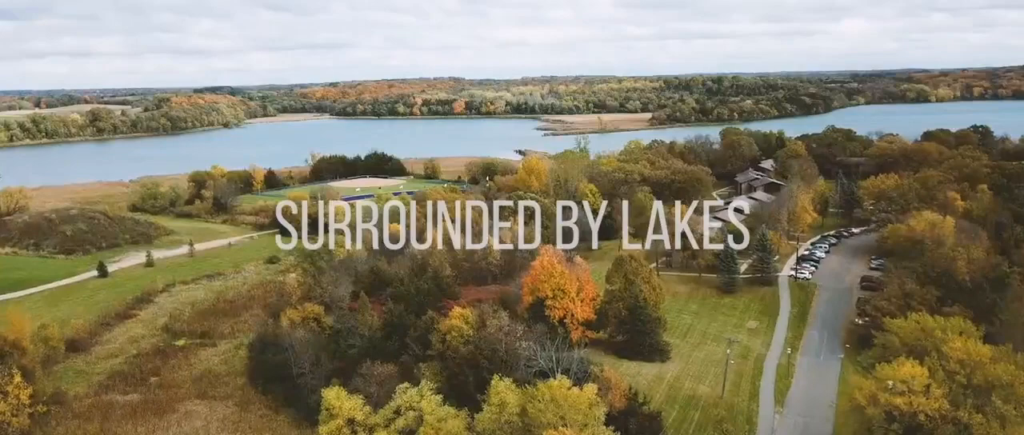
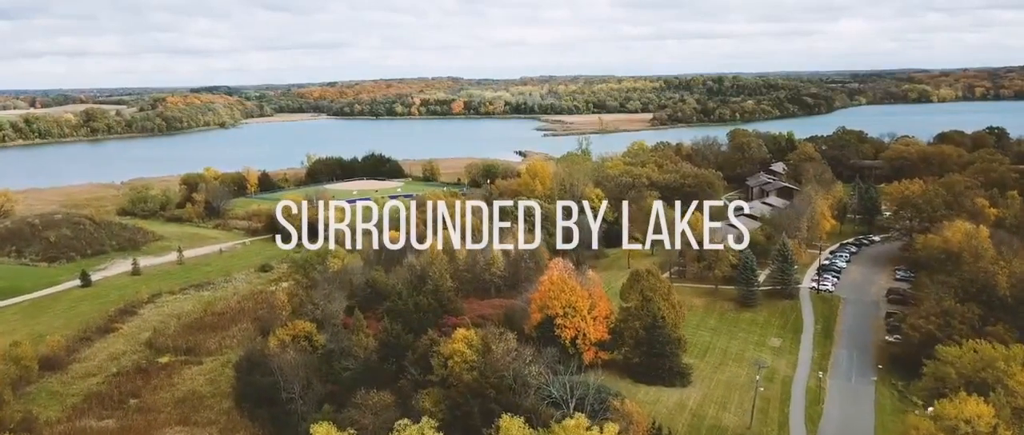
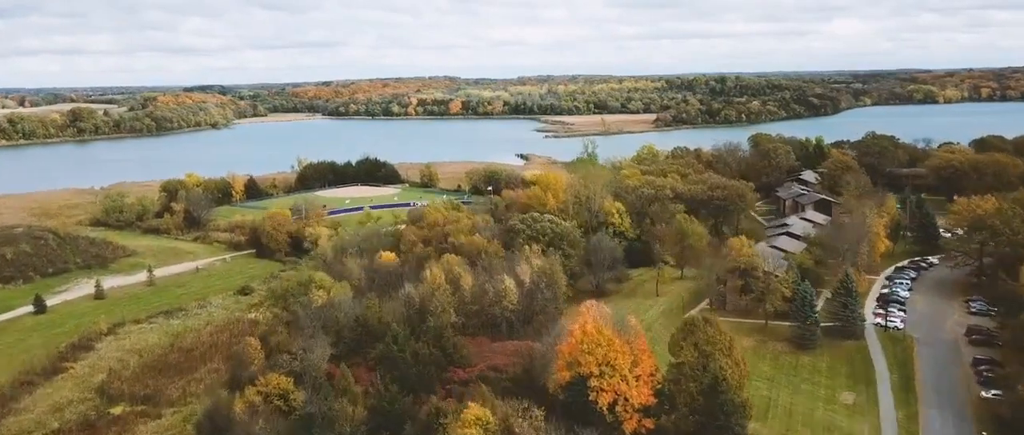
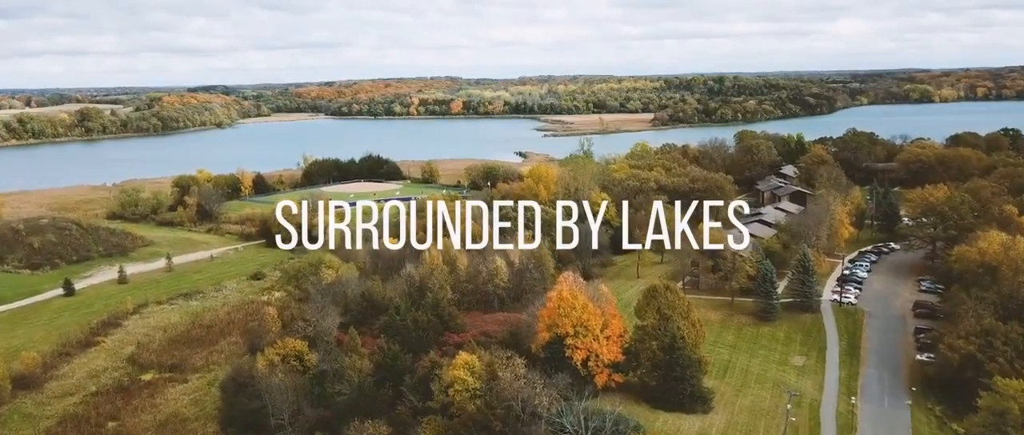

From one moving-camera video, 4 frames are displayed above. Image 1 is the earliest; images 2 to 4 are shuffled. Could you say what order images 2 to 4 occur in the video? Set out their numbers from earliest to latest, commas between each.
2, 4, 3
